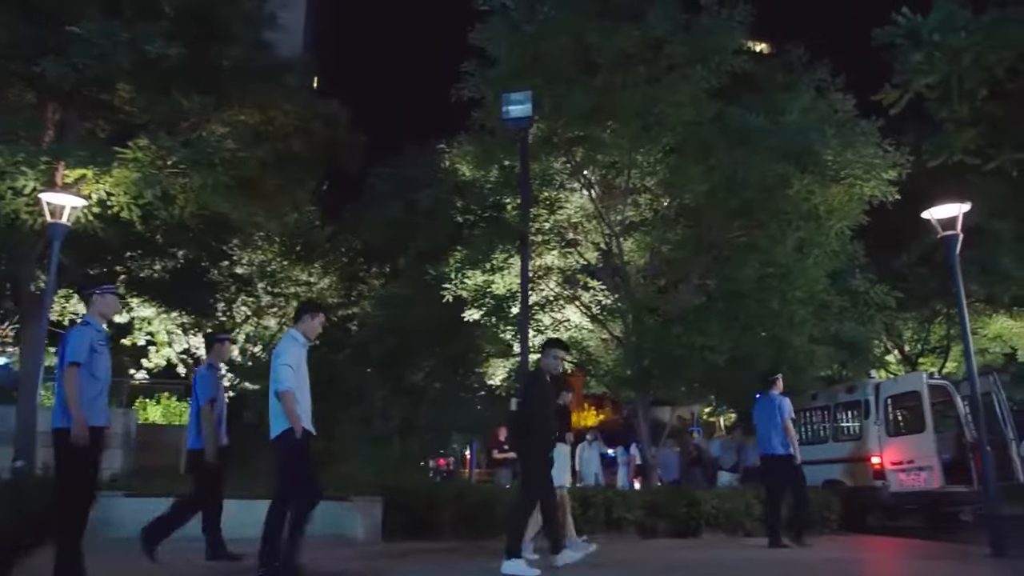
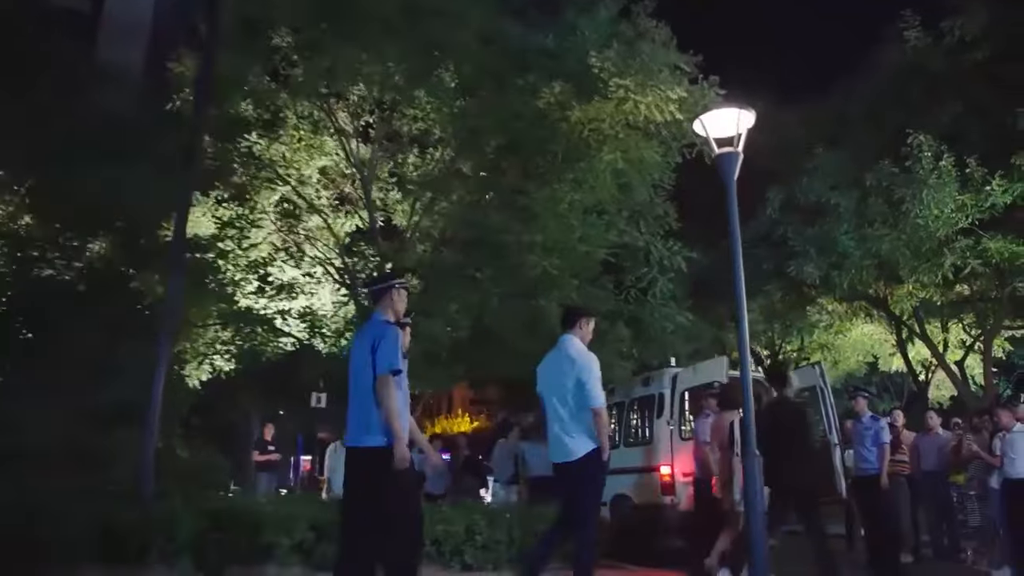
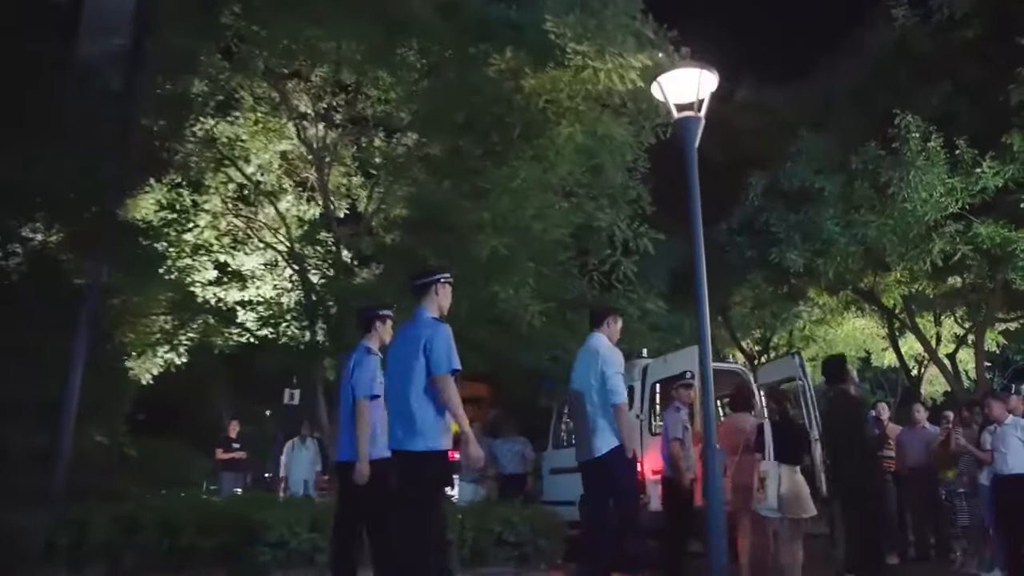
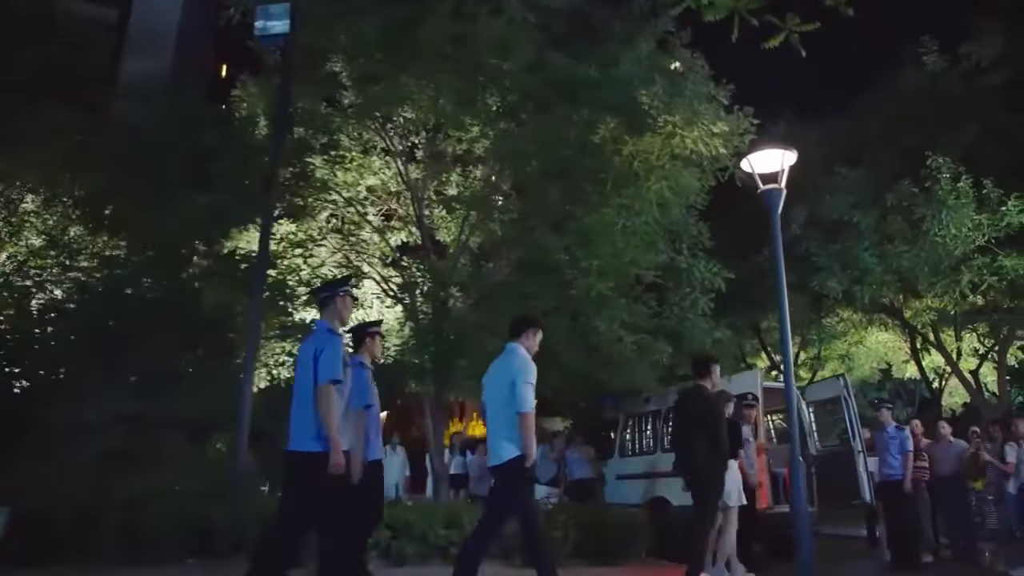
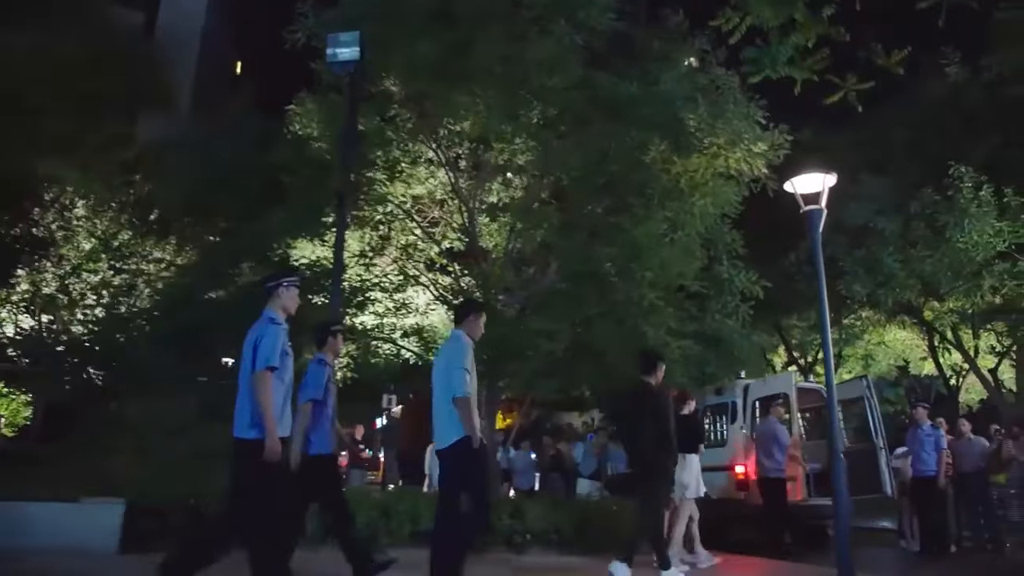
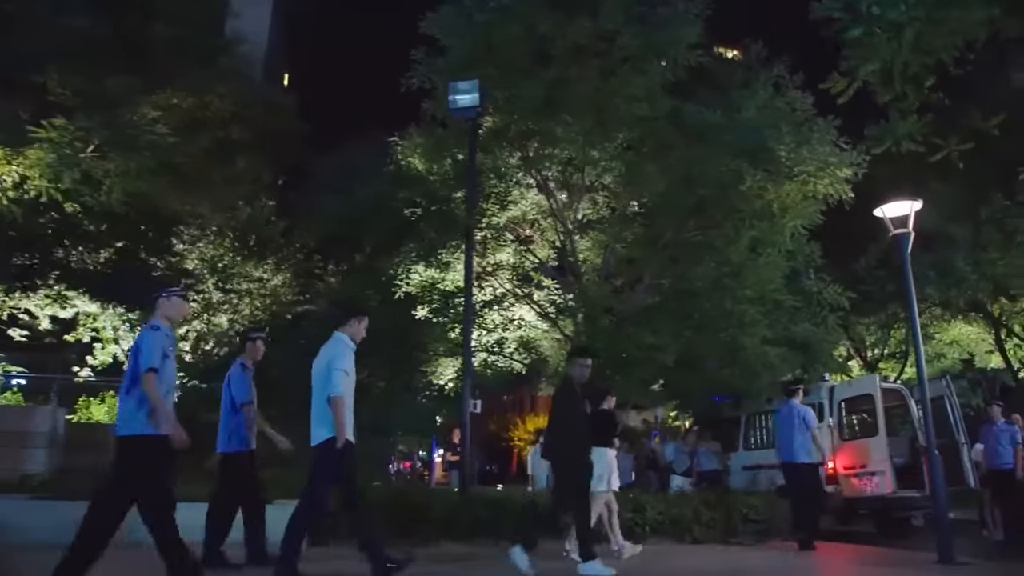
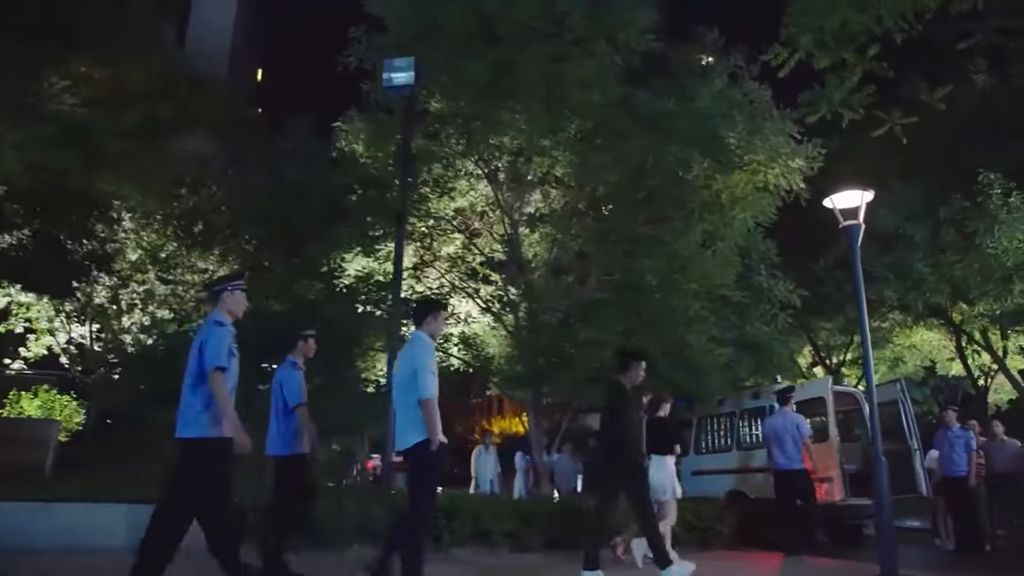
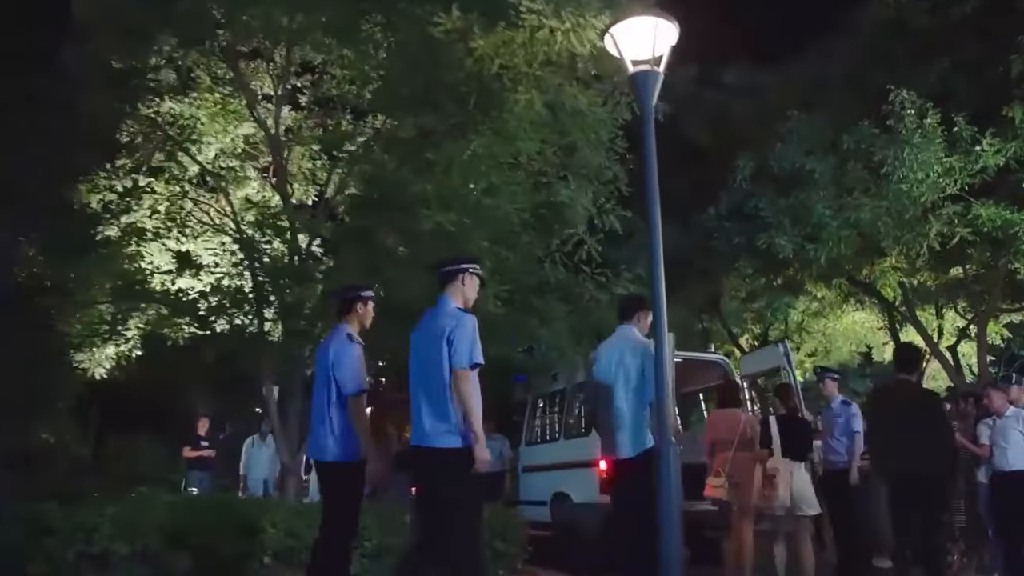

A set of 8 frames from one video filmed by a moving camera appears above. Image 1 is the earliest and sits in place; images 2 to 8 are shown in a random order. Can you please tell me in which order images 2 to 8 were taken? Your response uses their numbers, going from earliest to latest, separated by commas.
6, 7, 5, 4, 2, 3, 8
